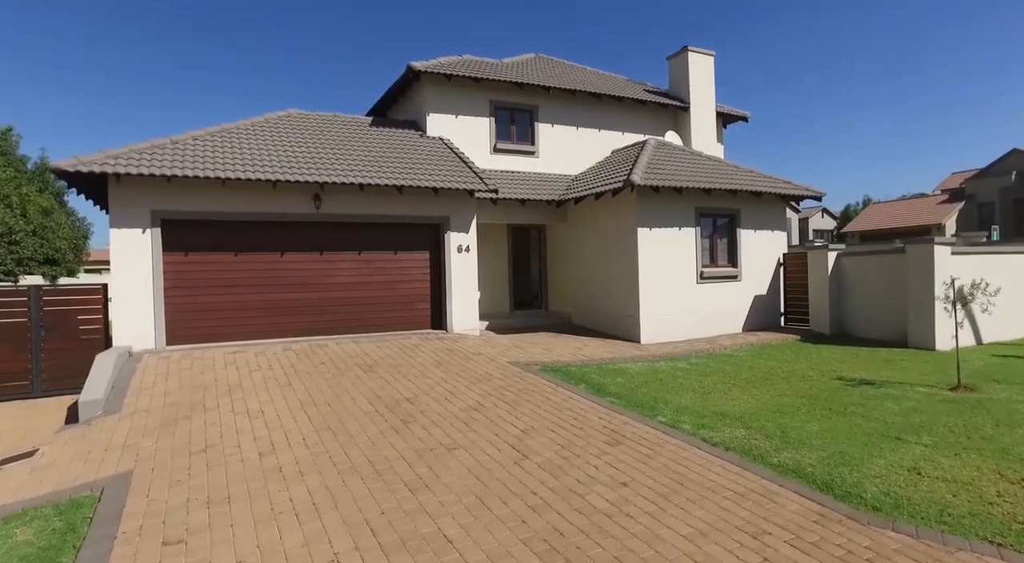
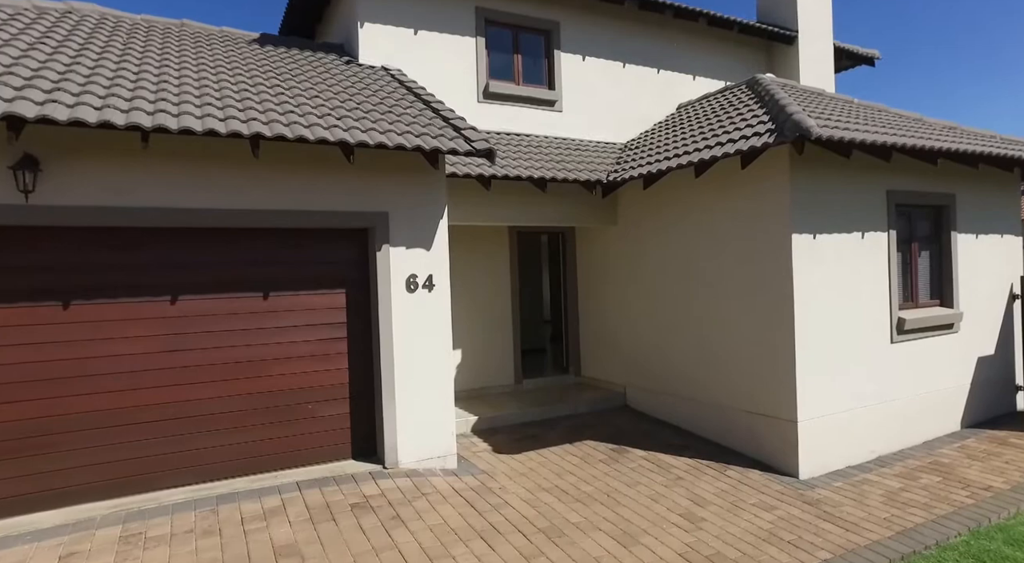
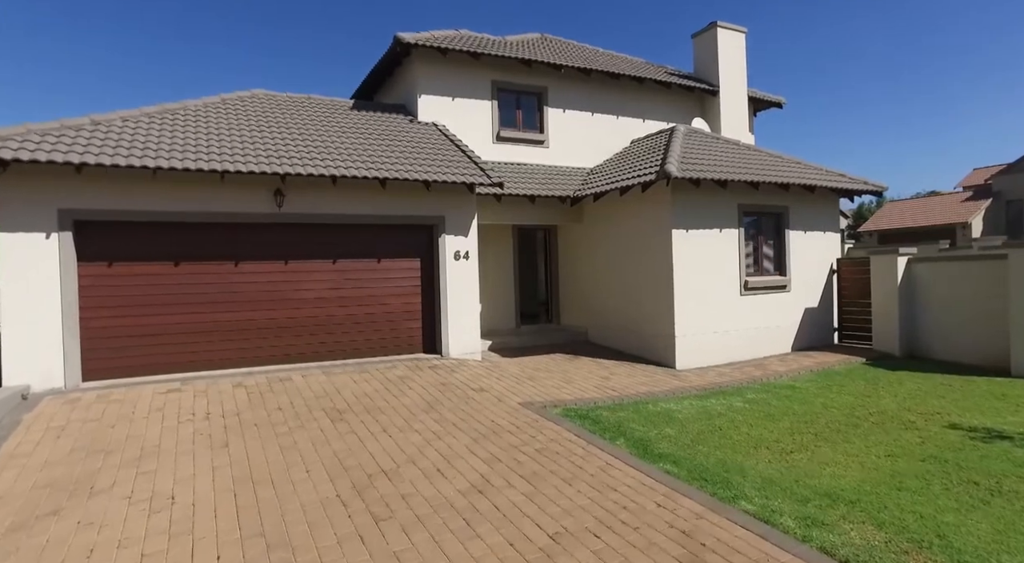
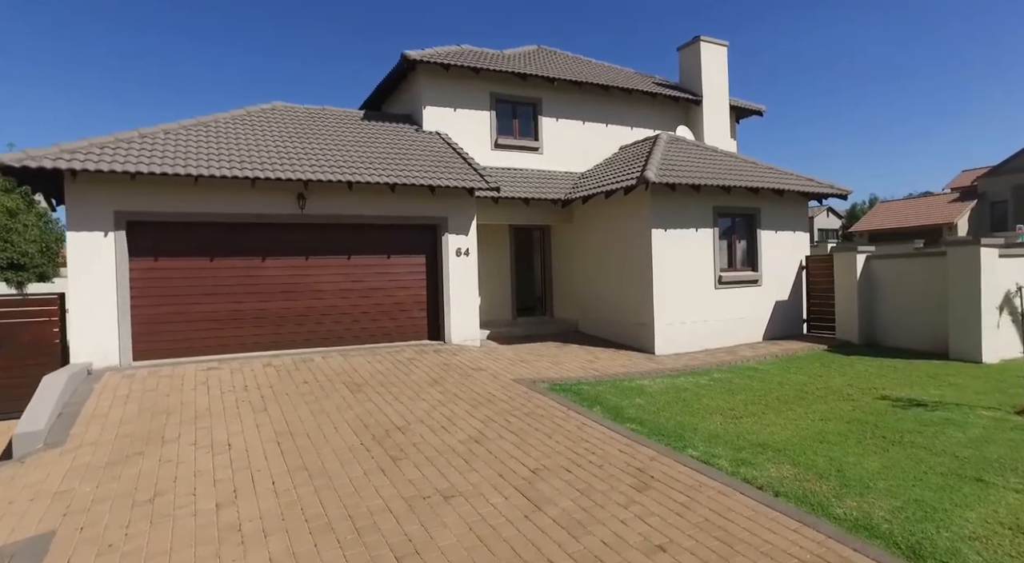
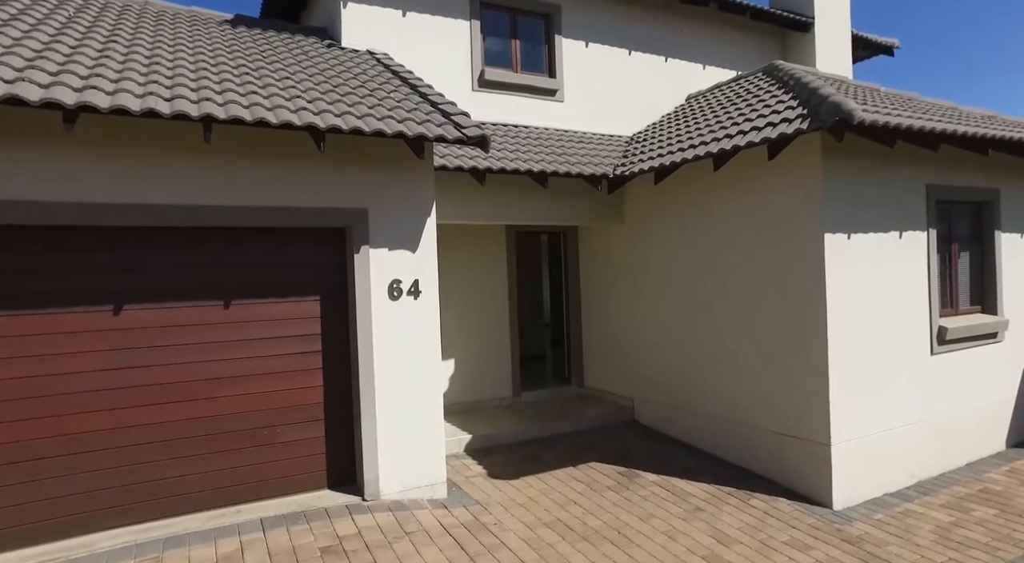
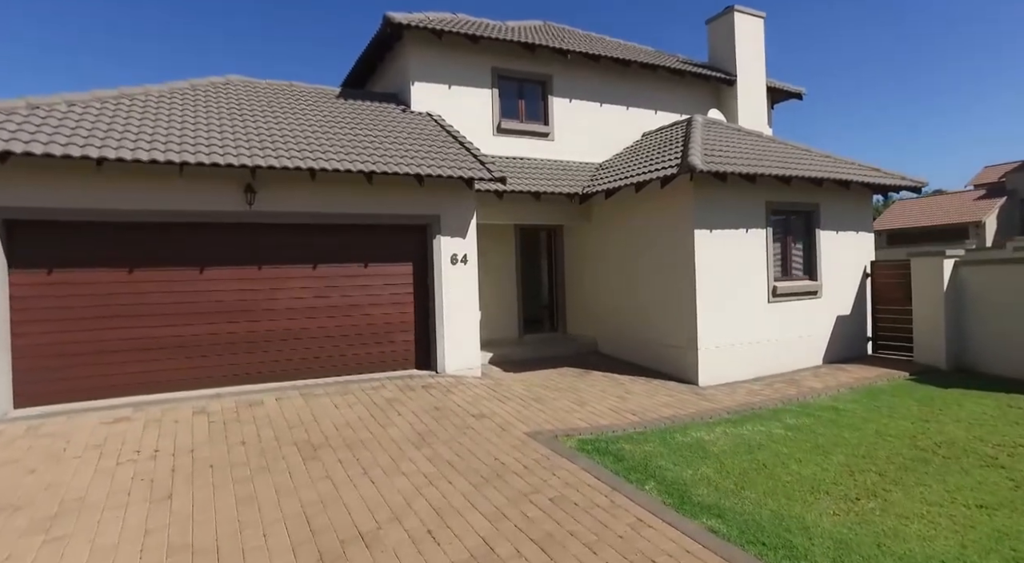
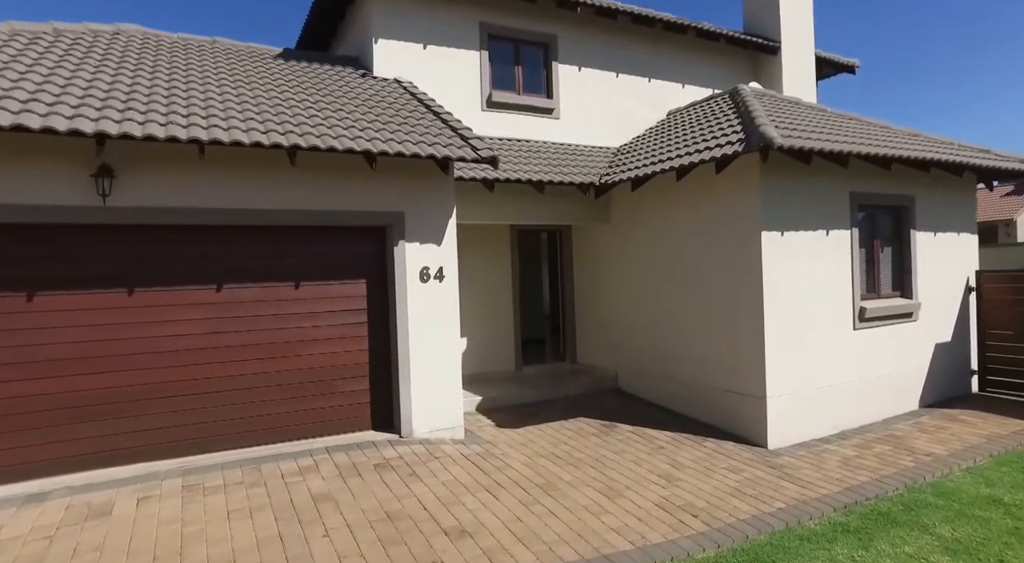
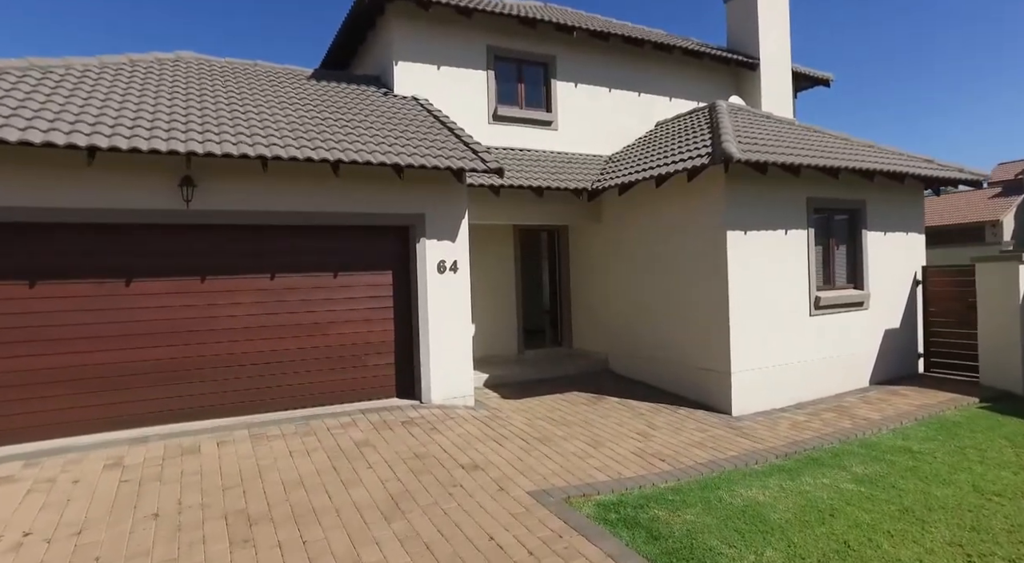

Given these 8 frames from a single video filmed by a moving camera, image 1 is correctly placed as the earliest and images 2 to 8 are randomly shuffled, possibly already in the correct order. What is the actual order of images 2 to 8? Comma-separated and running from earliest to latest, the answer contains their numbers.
4, 3, 6, 8, 7, 2, 5
